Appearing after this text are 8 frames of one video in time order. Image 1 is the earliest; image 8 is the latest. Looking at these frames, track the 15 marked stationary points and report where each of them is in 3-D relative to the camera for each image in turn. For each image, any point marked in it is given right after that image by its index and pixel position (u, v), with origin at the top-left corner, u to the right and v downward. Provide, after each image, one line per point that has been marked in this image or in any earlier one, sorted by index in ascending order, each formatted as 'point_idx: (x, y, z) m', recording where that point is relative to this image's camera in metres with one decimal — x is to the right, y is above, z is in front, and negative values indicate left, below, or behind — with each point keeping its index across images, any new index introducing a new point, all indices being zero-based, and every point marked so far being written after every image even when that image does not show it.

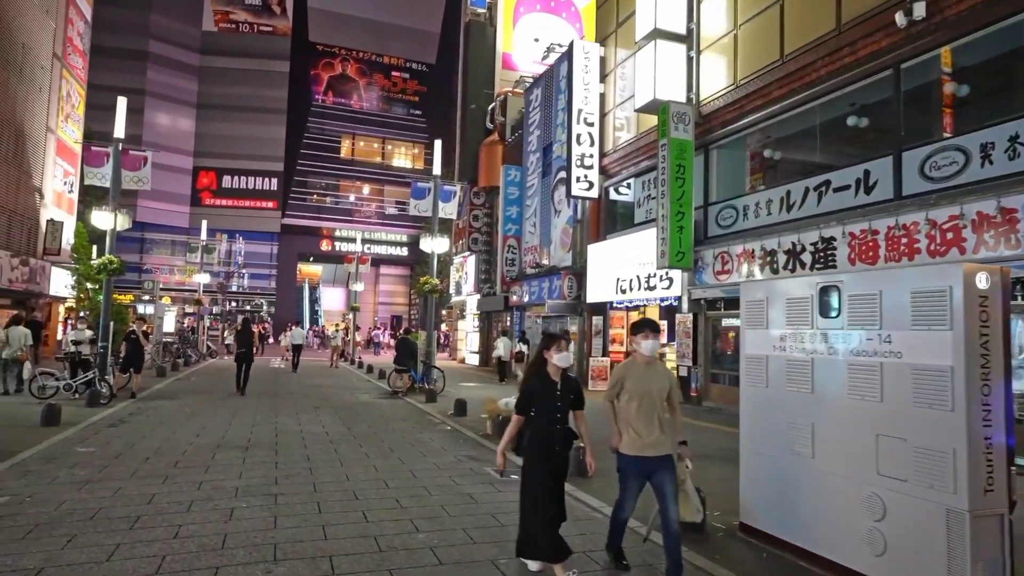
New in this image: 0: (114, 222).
0: (-9.6, +1.6, +15.1) m
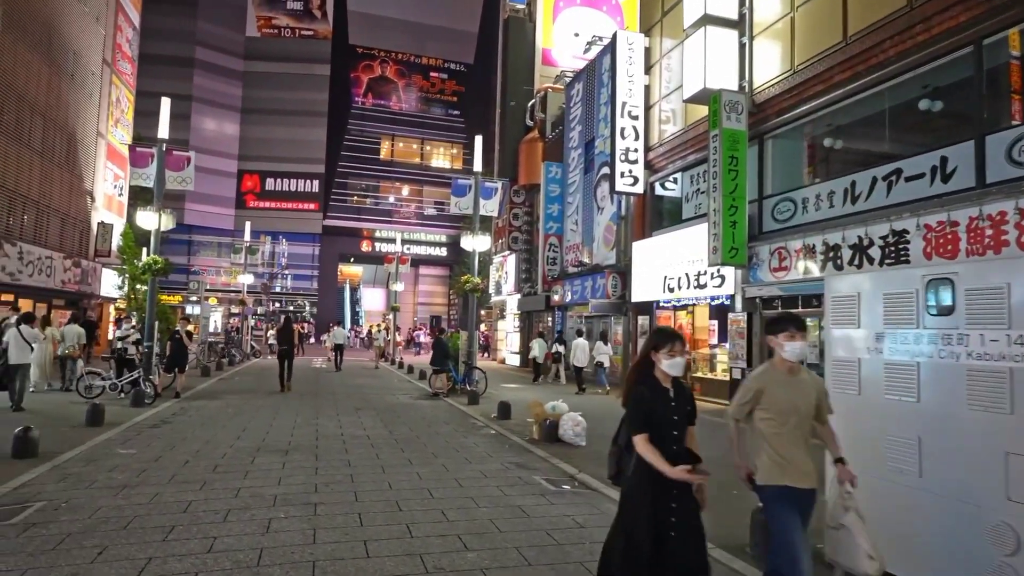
0: (-8.6, +1.6, +15.2) m
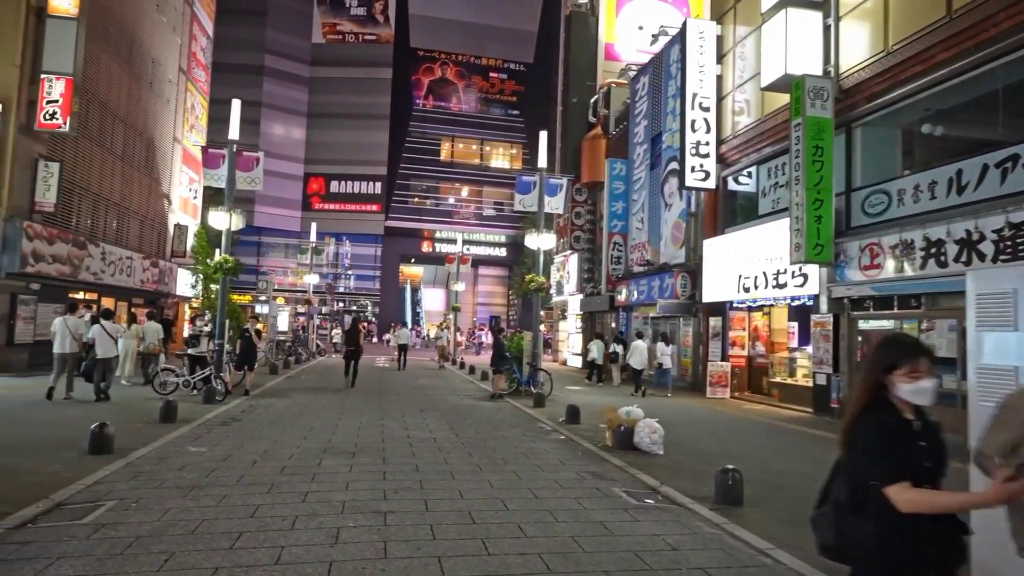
0: (-7.0, +1.6, +15.4) m
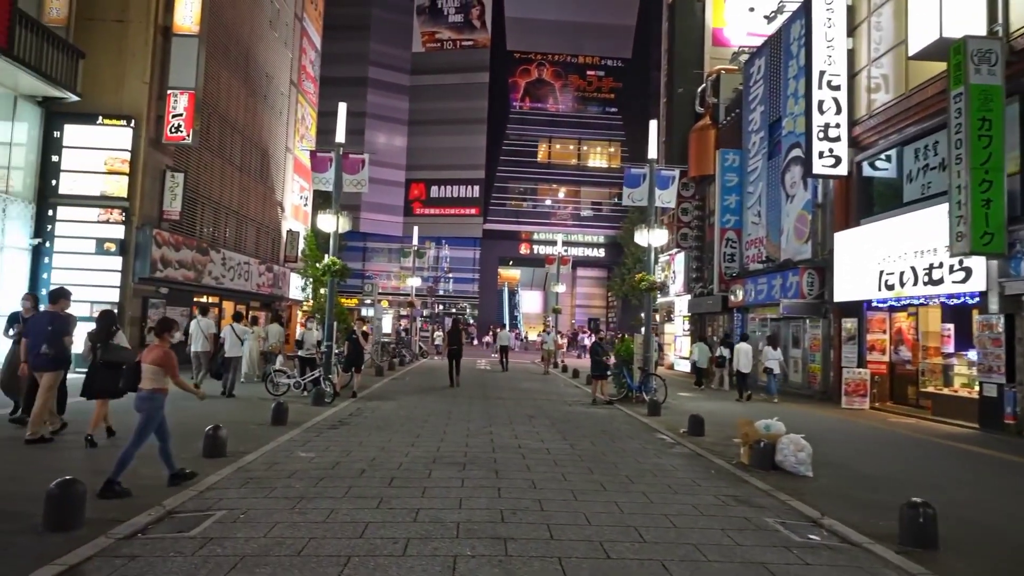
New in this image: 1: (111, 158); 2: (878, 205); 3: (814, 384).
0: (-4.3, +1.6, +15.5) m
1: (-11.1, +3.6, +17.3) m
2: (+9.9, +2.2, +16.9) m
3: (+9.1, -2.9, +18.8) m
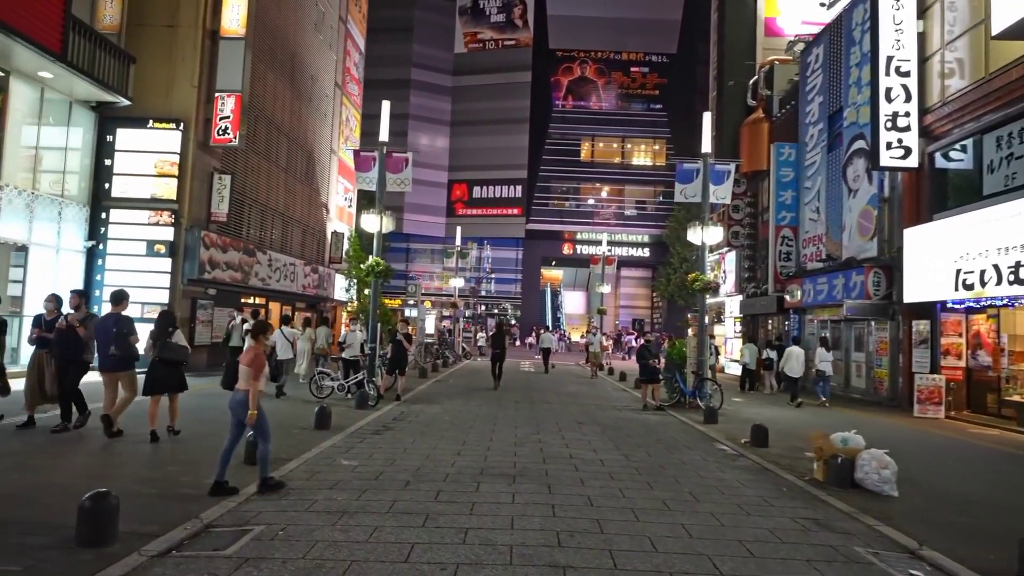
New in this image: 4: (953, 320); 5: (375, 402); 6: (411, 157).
0: (-3.2, +1.6, +15.3) m
1: (-9.8, +3.5, +17.5) m
2: (+11.0, +2.2, +15.7) m
3: (+10.4, -2.9, +17.7) m
4: (+10.9, -0.8, +15.4) m
5: (-2.9, -2.4, +13.2) m
6: (-2.5, +3.3, +15.7) m
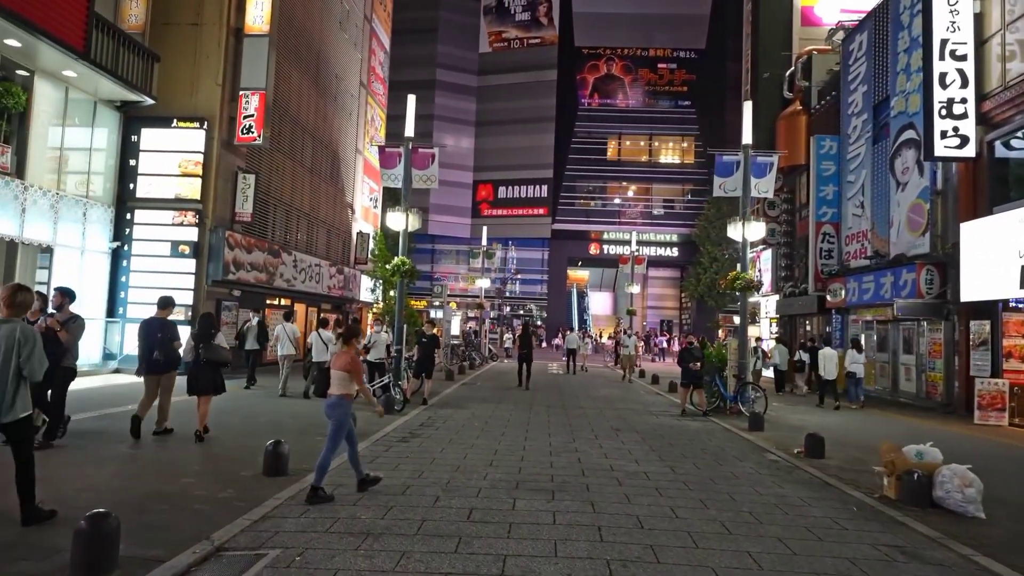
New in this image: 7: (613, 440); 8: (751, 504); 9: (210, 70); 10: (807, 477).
0: (-2.5, +1.6, +14.8) m
1: (-9.0, +3.5, +17.3) m
2: (+11.8, +2.3, +14.7) m
3: (+11.2, -2.9, +16.7) m
4: (+11.6, -0.7, +14.4) m
5: (-2.2, -2.4, +12.7) m
6: (-1.8, +3.3, +15.2) m
7: (+1.6, -2.4, +9.9) m
8: (+2.5, -2.2, +6.5) m
9: (-8.5, +6.1, +17.6) m
10: (+3.8, -2.4, +8.0) m
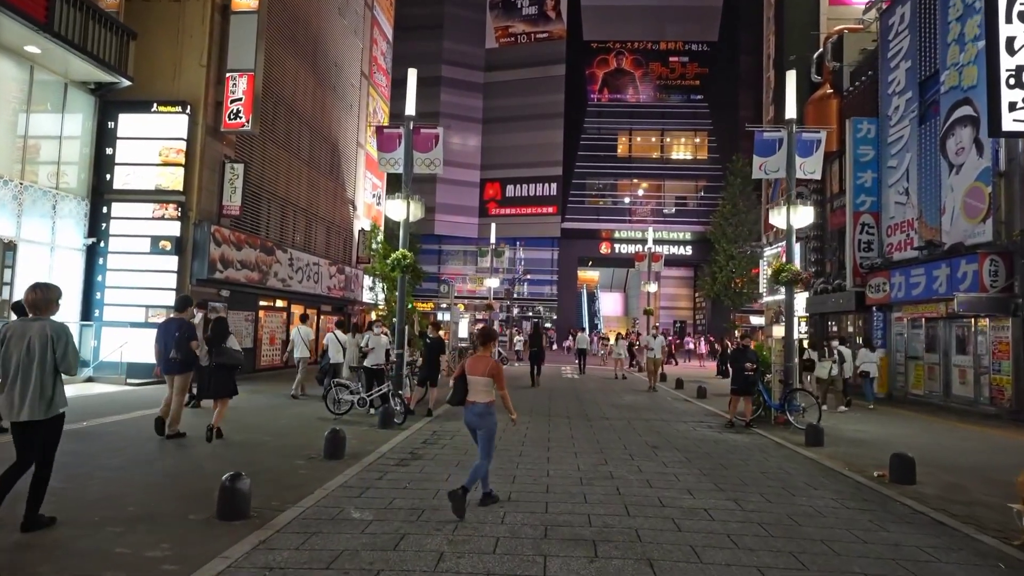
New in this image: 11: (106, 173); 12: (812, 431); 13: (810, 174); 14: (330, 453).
0: (-2.2, +1.6, +13.3) m
1: (-8.7, +3.5, +15.8) m
2: (+12.0, +2.5, +12.9) m
3: (+11.6, -2.7, +14.9) m
4: (+11.9, -0.5, +12.6) m
5: (-1.9, -2.3, +11.1) m
6: (-1.5, +3.3, +13.6) m
7: (+1.8, -2.3, +8.2) m
8: (+2.7, -2.1, +4.8) m
9: (-8.2, +6.1, +16.2) m
10: (+4.0, -2.3, +6.3) m
11: (-10.2, +2.9, +15.8) m
12: (+4.8, -2.3, +10.0) m
13: (+6.2, +2.3, +12.9) m
14: (-2.3, -2.1, +8.0) m
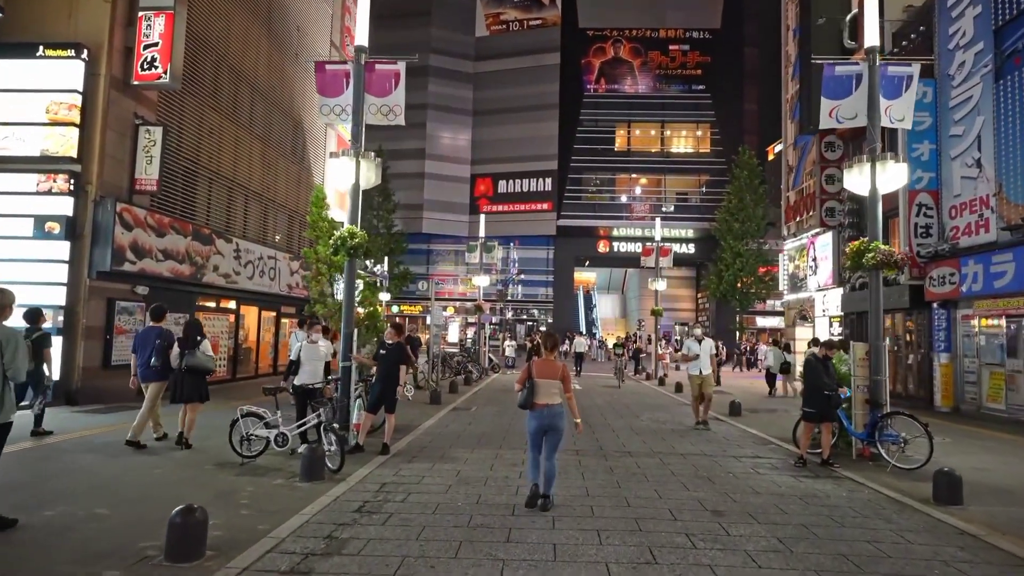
0: (-2.4, +1.8, +9.9) m
1: (-8.9, +3.6, +12.3) m
2: (+11.8, +2.7, +9.7) m
3: (+11.4, -2.4, +11.6) m
4: (+11.7, -0.3, +9.3) m
5: (-2.1, -2.2, +7.7) m
6: (-1.8, +3.5, +10.2) m
7: (+1.7, -2.1, +4.9) m
8: (+2.6, -1.9, +1.5) m
9: (-8.5, +6.2, +12.7) m
10: (+3.9, -2.0, +3.0) m
11: (-10.5, +3.0, +12.3) m
12: (+4.6, -2.1, +6.7) m
13: (+5.9, +2.5, +9.6) m
14: (-2.5, -1.9, +4.6) m
